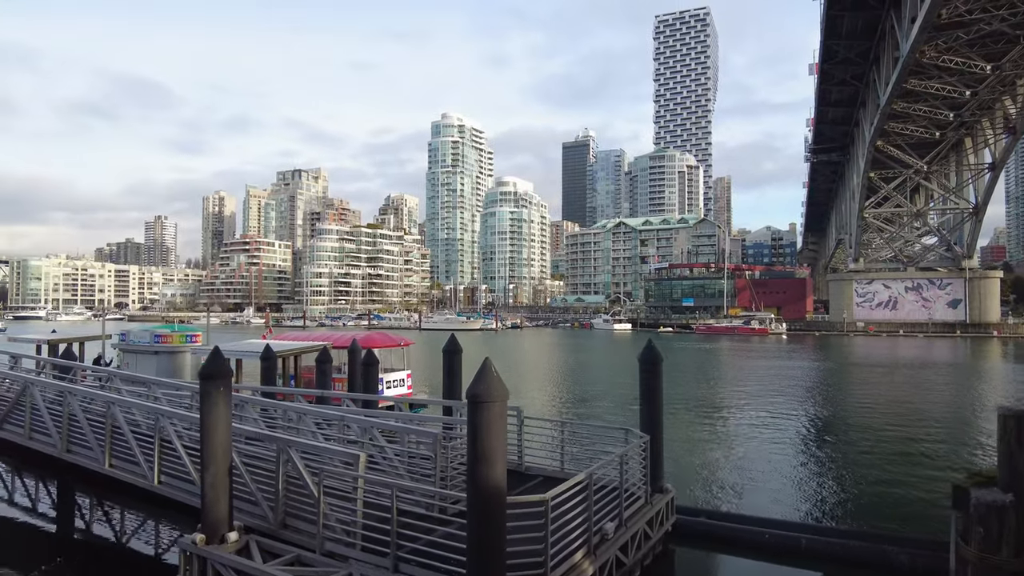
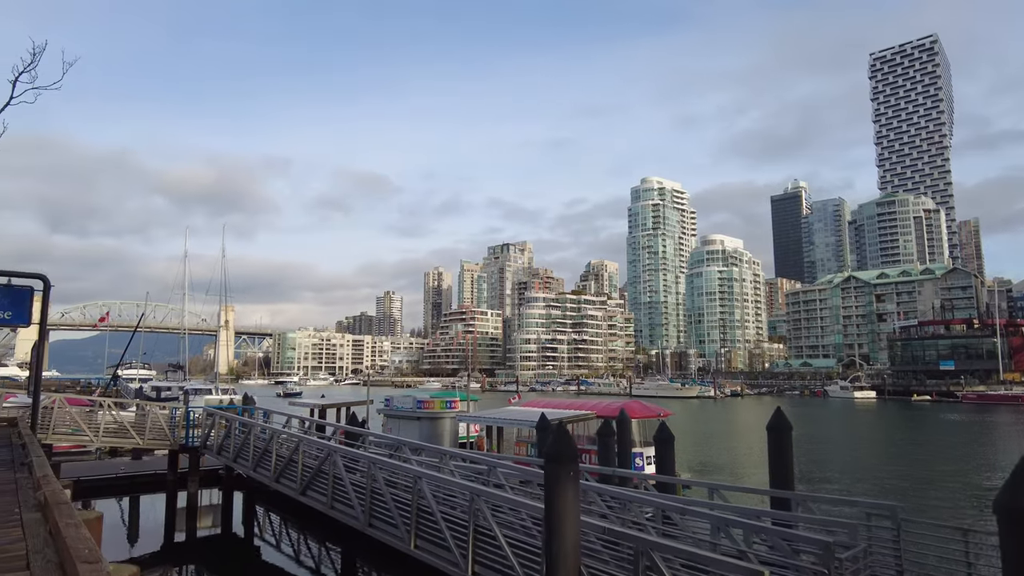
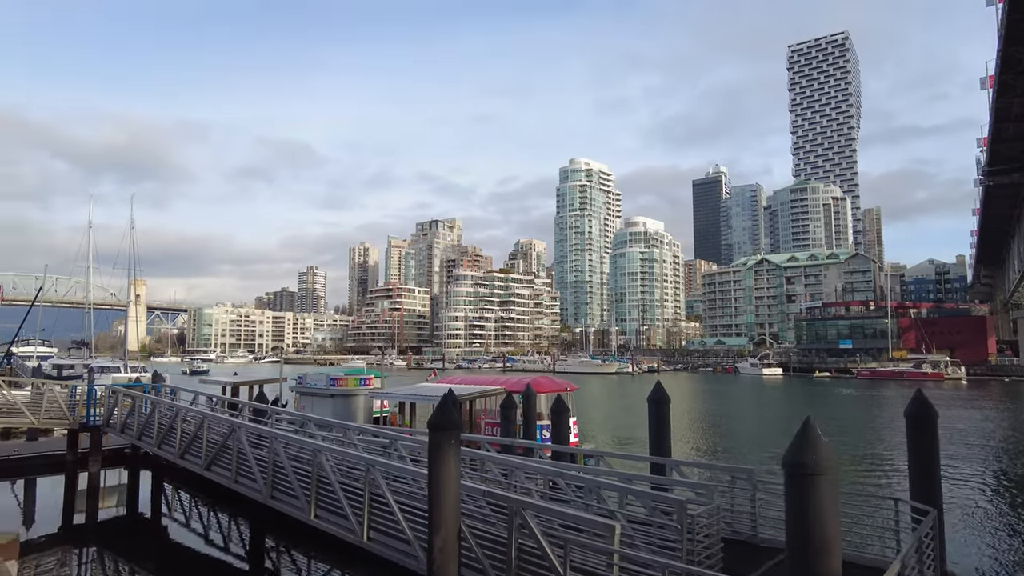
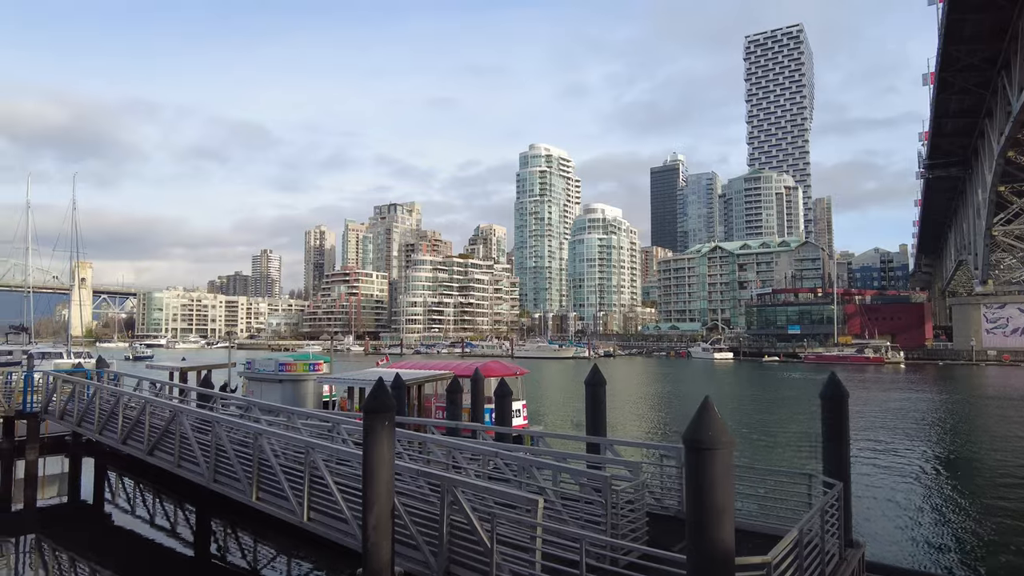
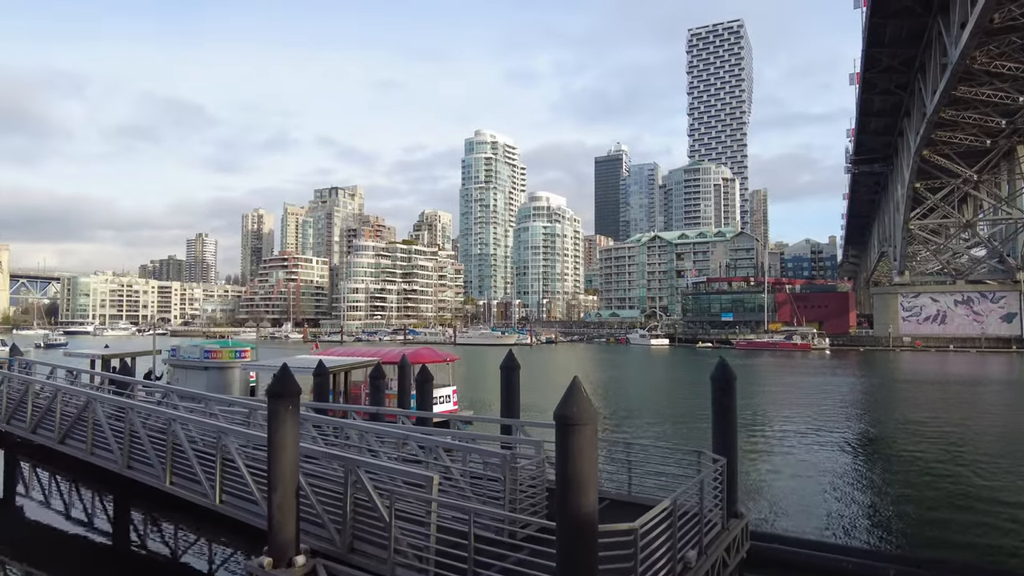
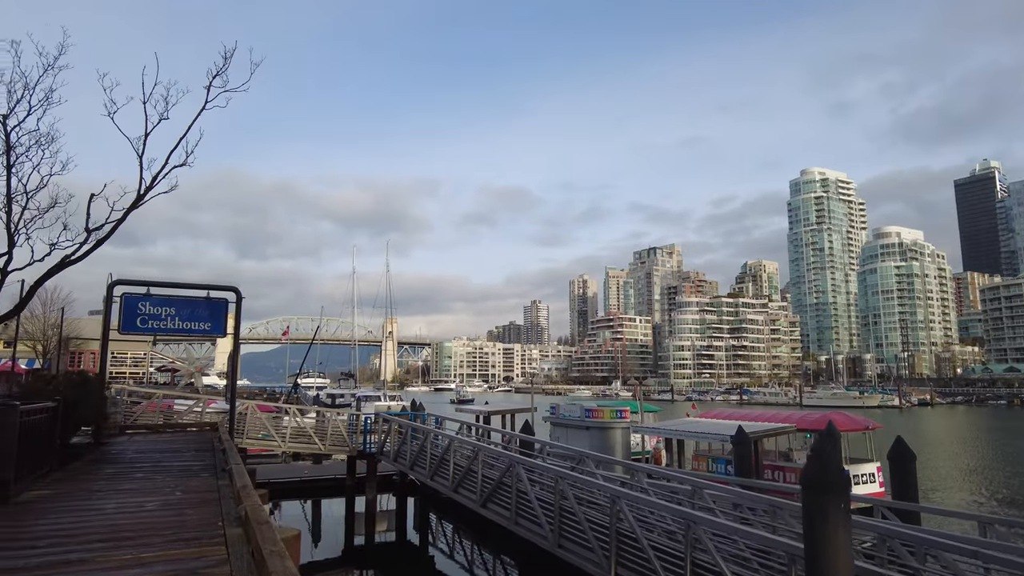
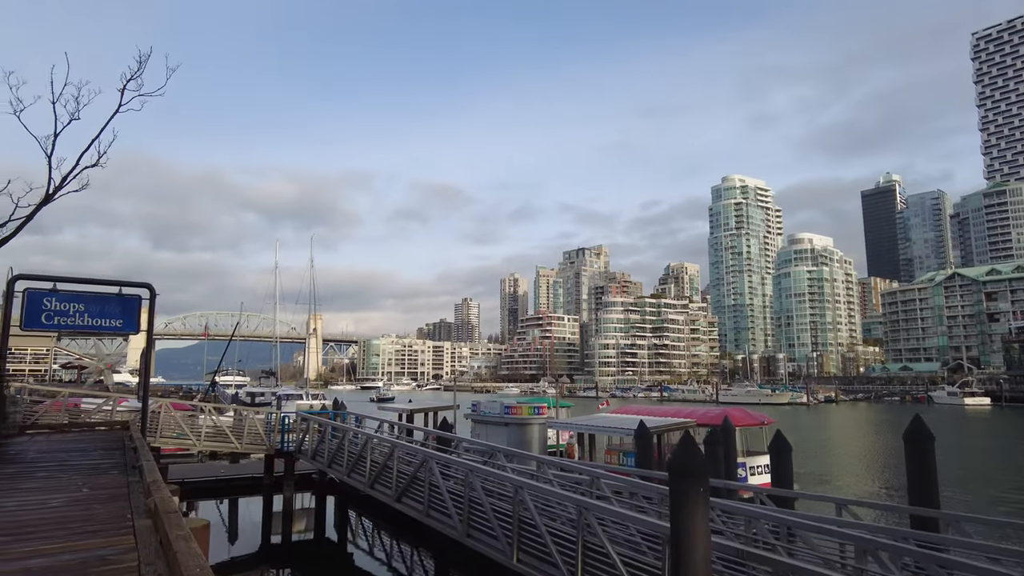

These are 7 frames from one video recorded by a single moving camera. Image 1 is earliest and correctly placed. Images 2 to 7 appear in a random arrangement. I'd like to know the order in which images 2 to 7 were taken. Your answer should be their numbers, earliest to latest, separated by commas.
5, 4, 3, 2, 7, 6
